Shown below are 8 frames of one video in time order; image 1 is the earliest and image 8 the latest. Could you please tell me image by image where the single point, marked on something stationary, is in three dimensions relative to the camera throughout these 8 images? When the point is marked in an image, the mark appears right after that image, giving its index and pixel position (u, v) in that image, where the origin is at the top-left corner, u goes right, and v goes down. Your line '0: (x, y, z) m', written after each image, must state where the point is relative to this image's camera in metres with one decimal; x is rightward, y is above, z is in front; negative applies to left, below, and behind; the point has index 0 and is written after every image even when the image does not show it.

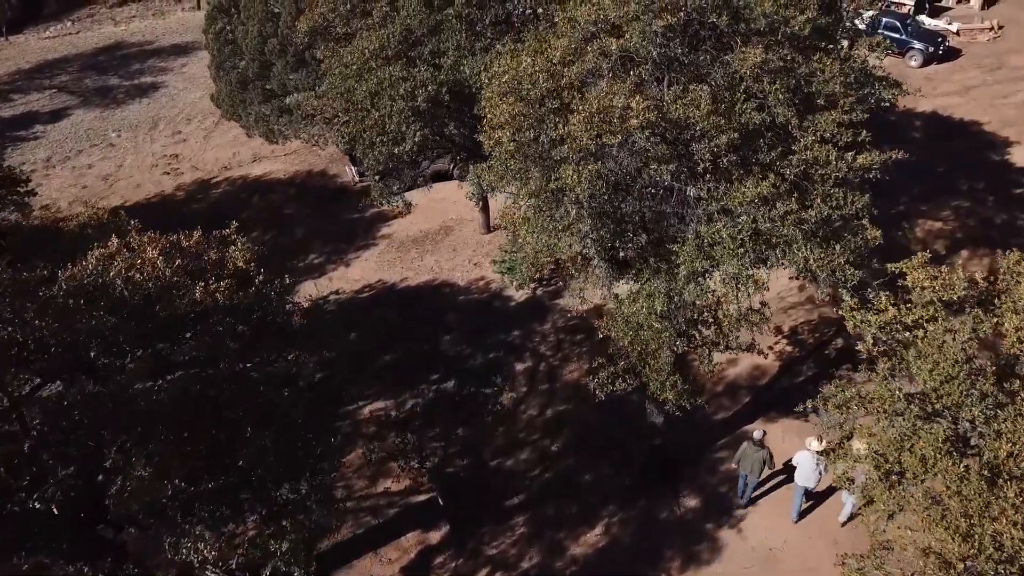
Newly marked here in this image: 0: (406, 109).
0: (-2.2, +3.5, +16.1) m
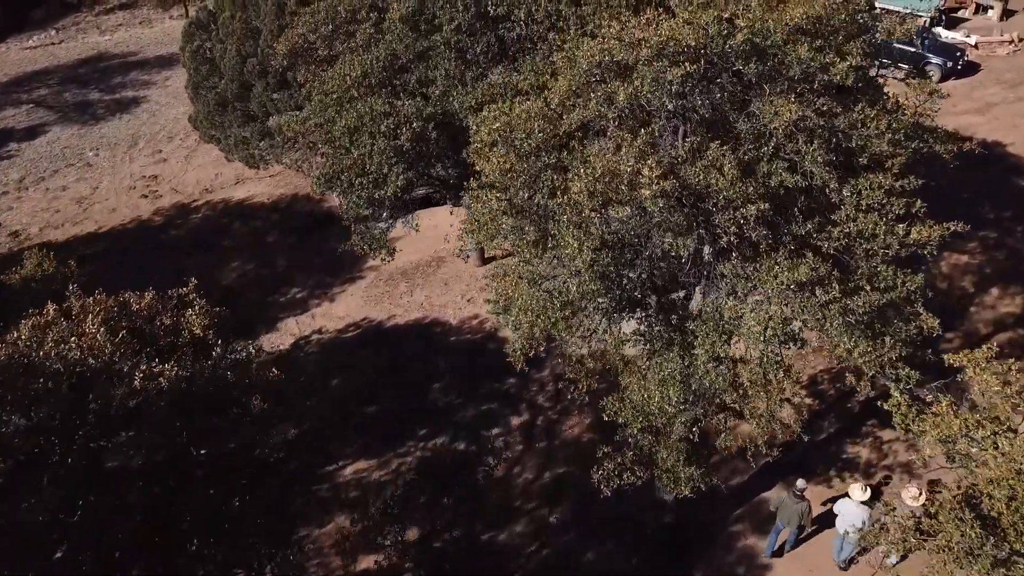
0: (-2.3, +2.5, +14.5) m
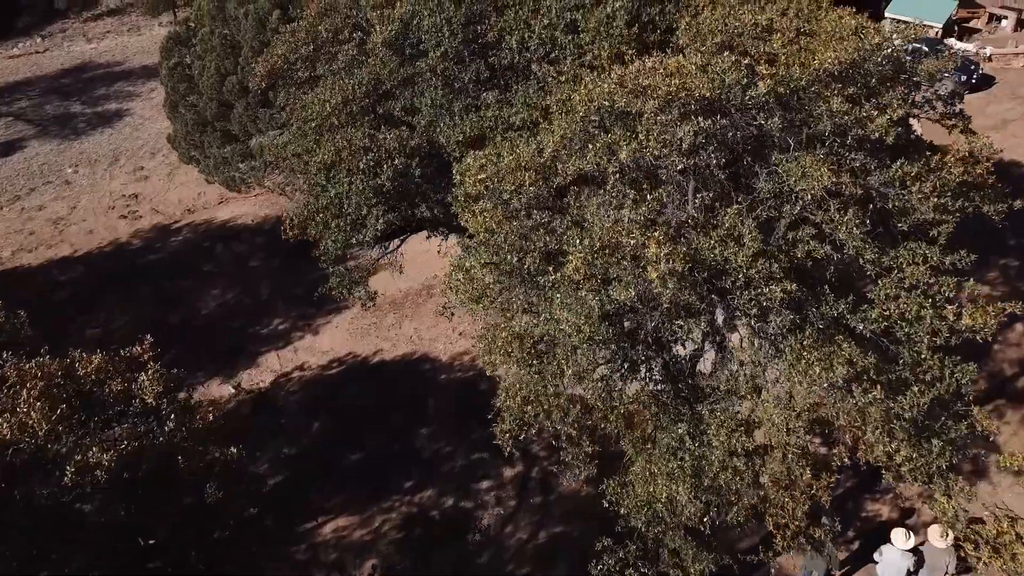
0: (-2.4, +1.6, +13.2) m
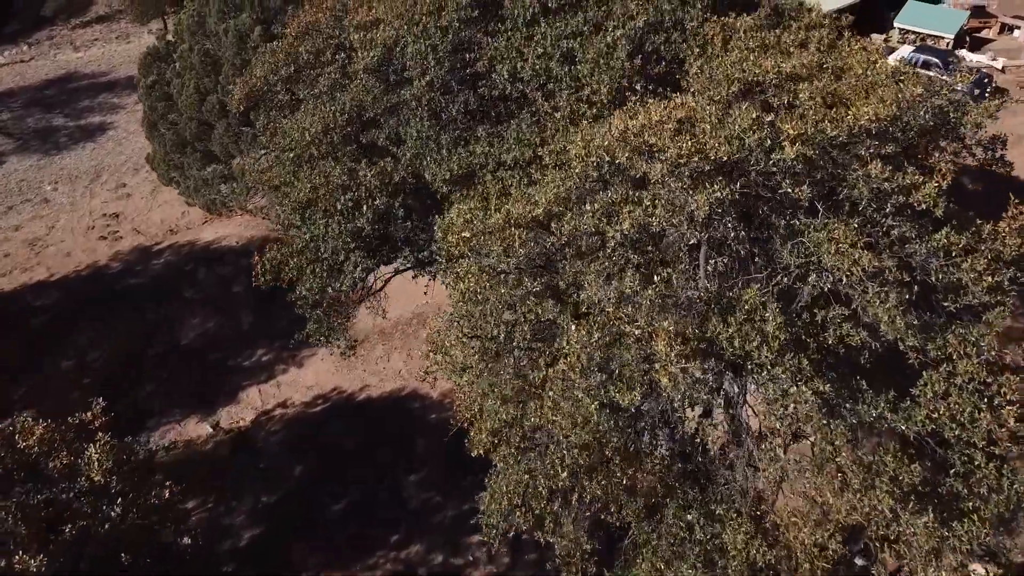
0: (-2.5, +0.8, +12.1) m
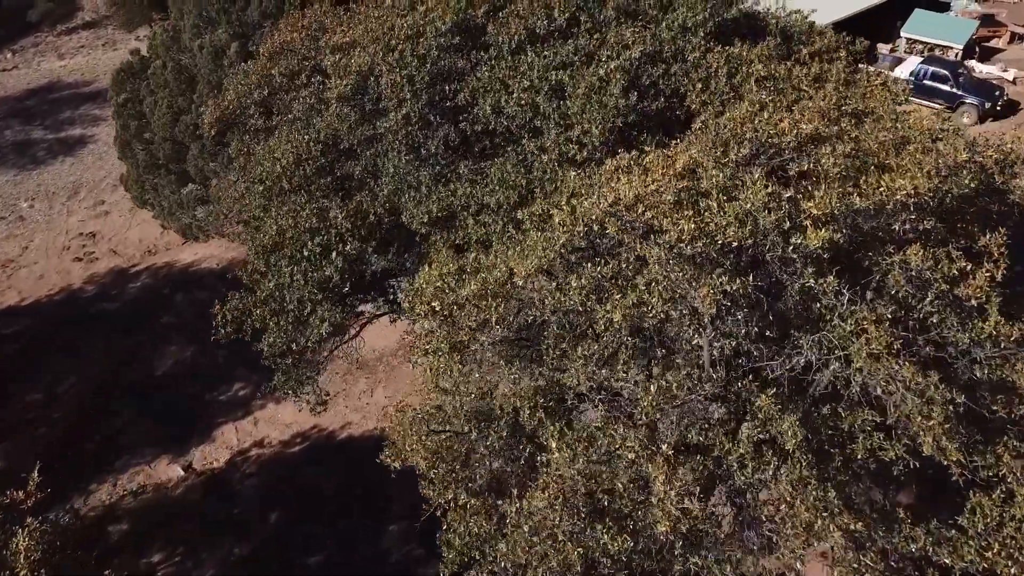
0: (-2.8, +0.1, +11.0) m
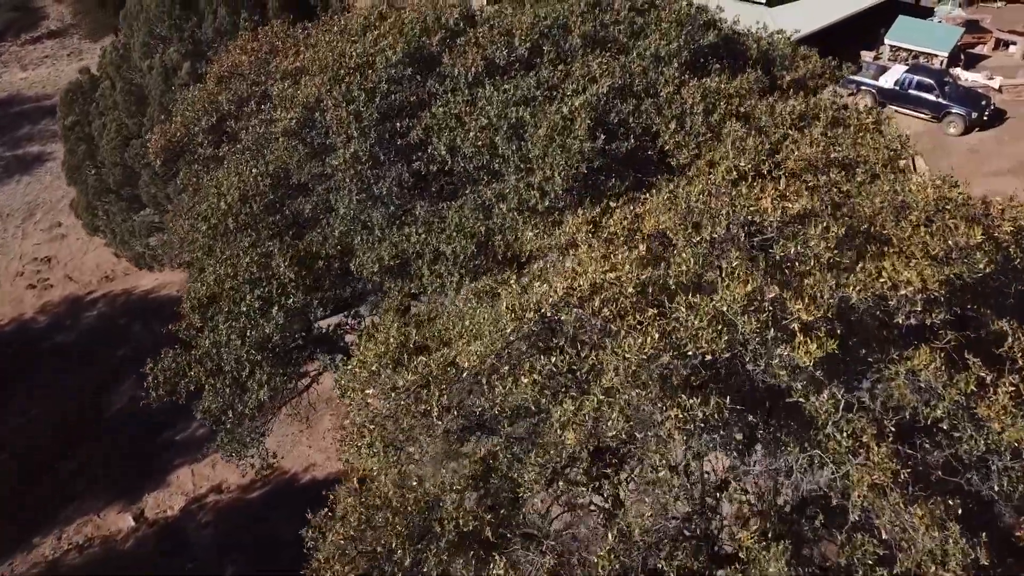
0: (-3.3, -0.6, +10.0) m
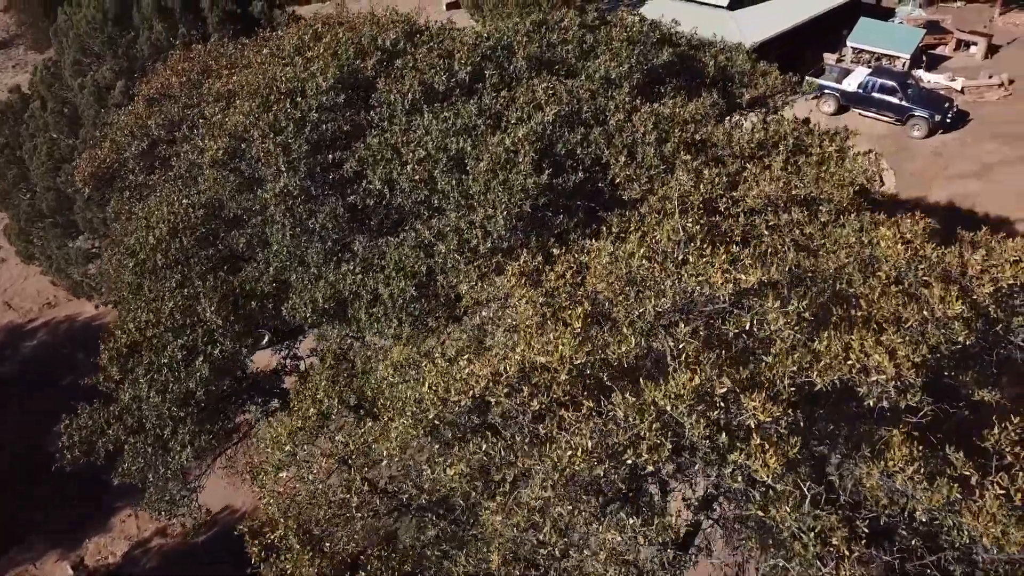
0: (-3.9, -1.2, +9.2) m
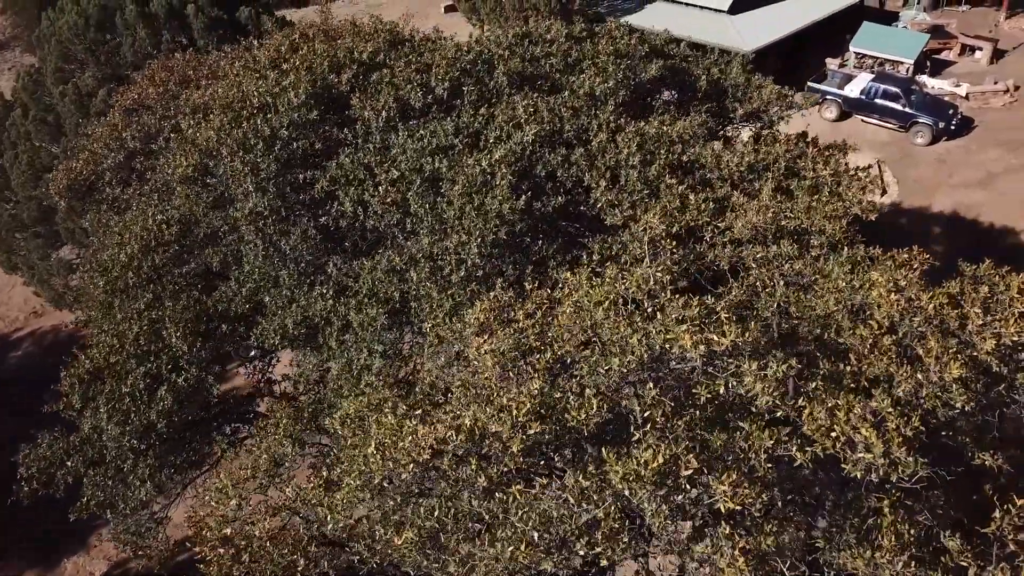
0: (-4.1, -1.5, +8.7) m
